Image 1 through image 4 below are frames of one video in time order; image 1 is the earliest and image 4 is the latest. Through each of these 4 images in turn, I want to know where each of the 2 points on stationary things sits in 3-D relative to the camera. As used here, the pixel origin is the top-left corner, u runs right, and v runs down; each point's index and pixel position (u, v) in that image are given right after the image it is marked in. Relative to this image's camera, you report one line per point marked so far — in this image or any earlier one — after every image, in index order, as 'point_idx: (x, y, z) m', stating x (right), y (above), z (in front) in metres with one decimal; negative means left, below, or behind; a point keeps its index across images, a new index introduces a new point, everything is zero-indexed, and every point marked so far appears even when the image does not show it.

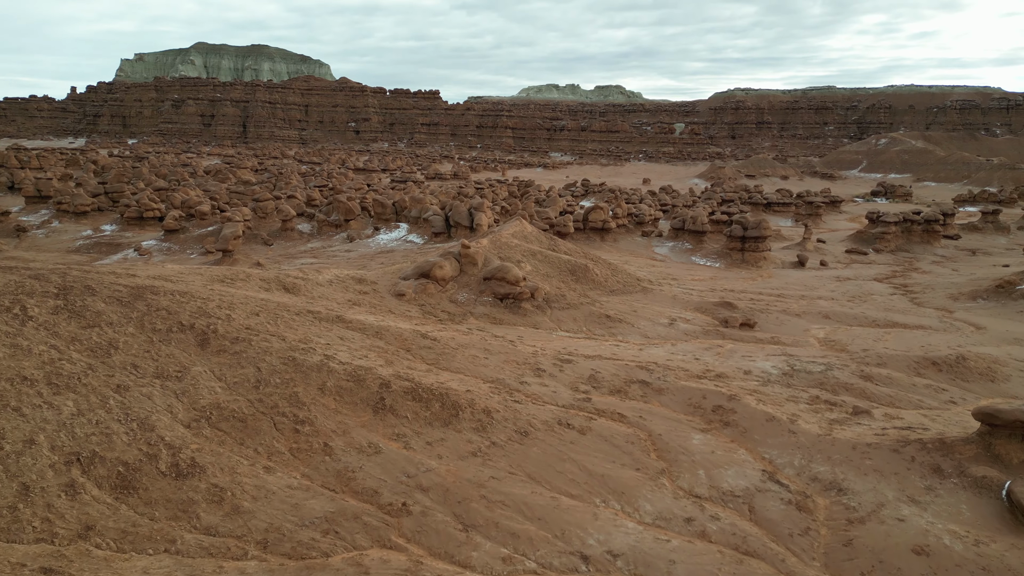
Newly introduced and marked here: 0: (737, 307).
0: (+2.3, -0.2, +6.7) m
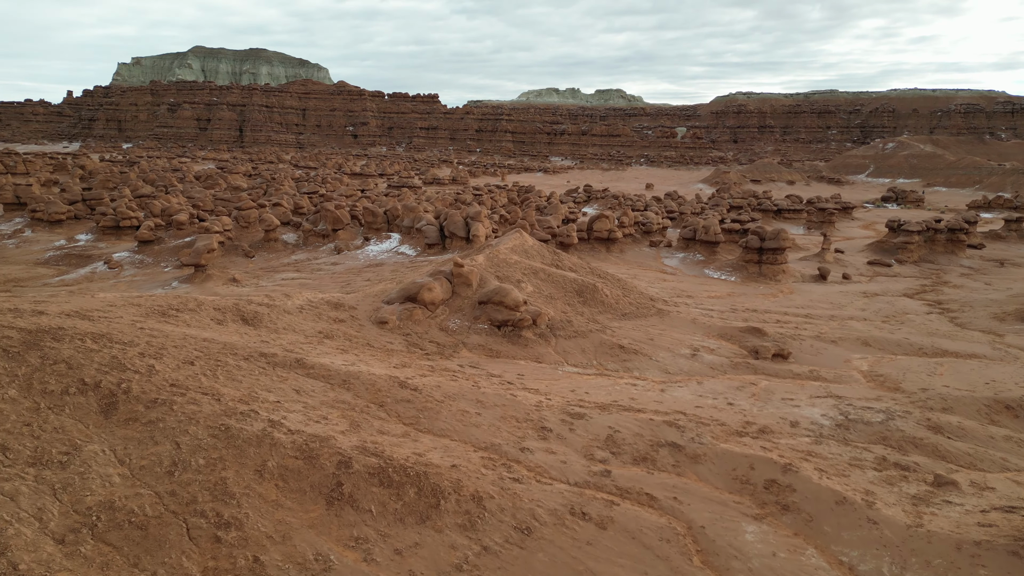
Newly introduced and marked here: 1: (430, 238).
0: (+2.3, -0.4, +5.9) m
1: (-1.3, +0.8, +10.2) m
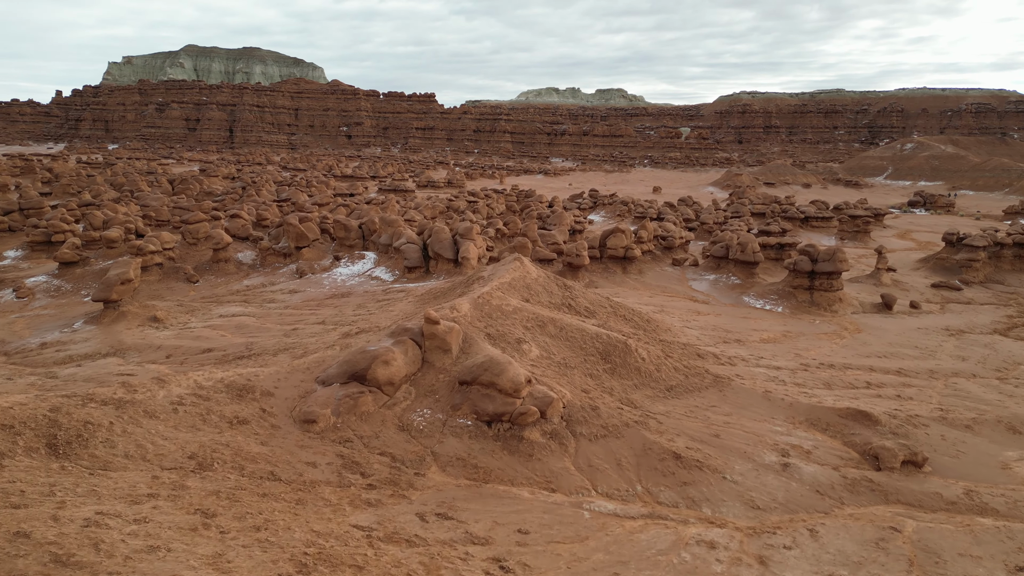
0: (+2.3, -0.8, +4.1) m
1: (-1.3, +0.4, +8.3) m
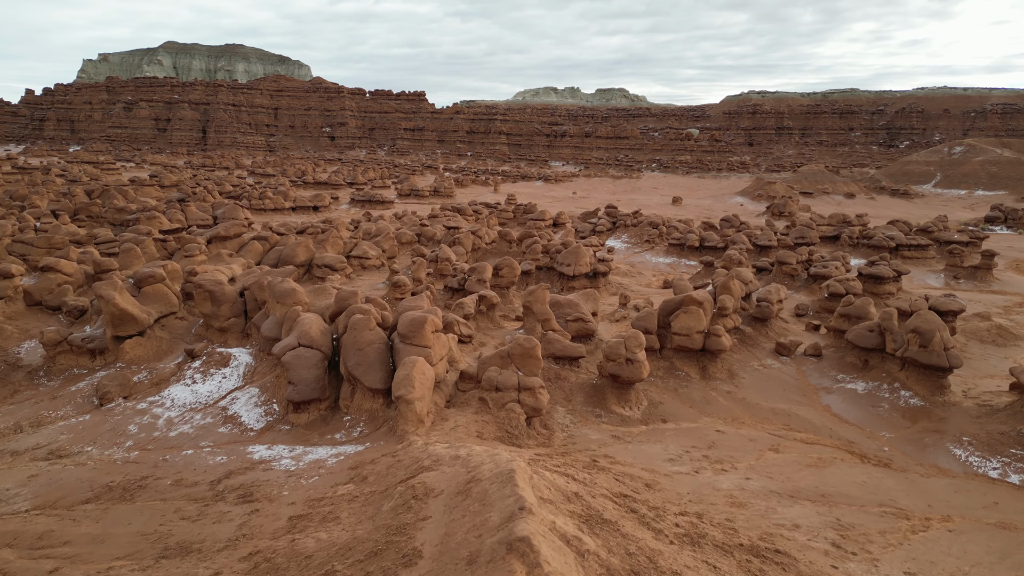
0: (+2.2, -1.8, -0.1) m
1: (-1.3, -0.6, +4.1) m
